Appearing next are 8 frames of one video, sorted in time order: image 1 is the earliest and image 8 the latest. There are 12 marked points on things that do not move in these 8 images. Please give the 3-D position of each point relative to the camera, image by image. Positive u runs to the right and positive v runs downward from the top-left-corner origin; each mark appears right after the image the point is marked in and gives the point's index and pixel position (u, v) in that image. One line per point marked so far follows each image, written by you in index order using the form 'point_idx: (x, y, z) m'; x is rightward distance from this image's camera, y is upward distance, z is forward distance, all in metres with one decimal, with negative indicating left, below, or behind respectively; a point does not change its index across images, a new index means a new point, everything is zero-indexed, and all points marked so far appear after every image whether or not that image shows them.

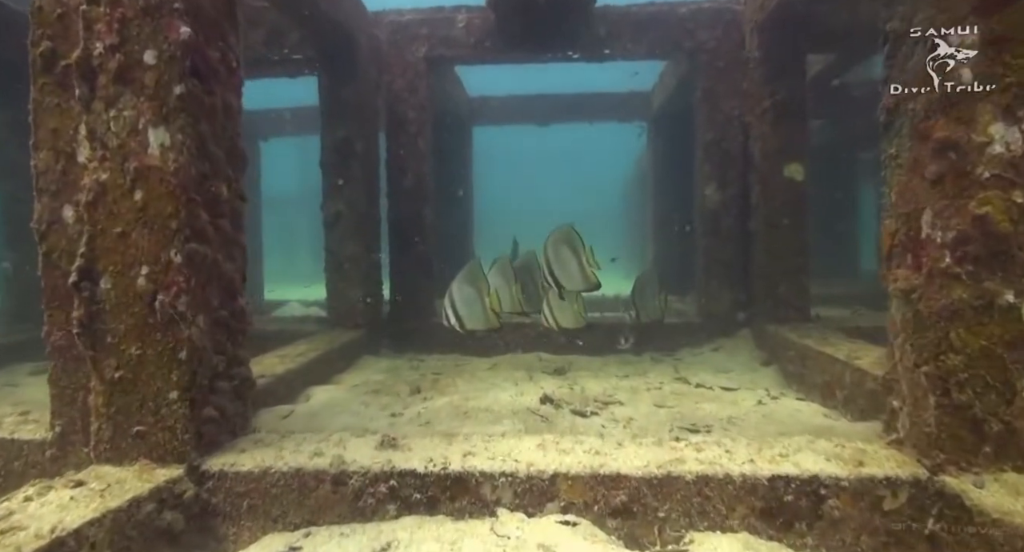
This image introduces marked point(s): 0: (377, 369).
0: (-1.4, -1.0, +6.6) m
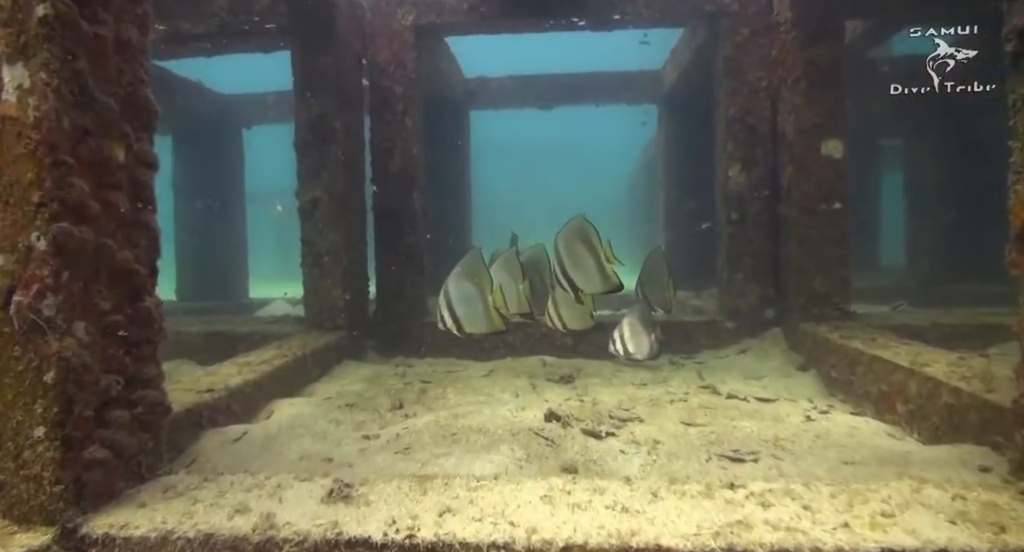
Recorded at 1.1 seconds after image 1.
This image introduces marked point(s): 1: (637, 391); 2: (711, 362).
0: (-1.4, -0.9, +5.7) m
1: (+1.0, -0.9, +5.1) m
2: (+2.0, -0.9, +6.3) m
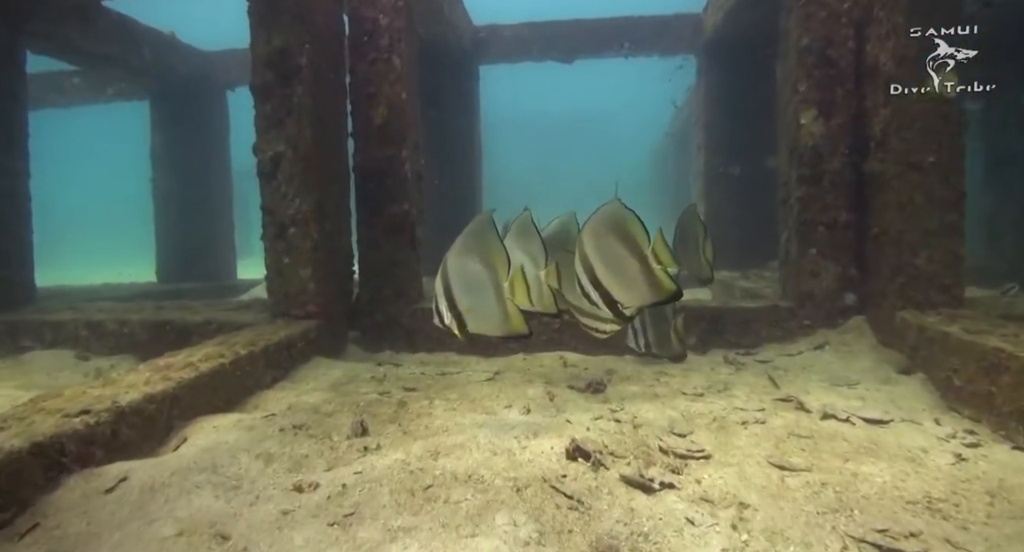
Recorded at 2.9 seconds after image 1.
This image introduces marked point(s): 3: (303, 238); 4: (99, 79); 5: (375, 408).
0: (-1.3, -0.7, +4.4) m
1: (+1.1, -0.8, +3.7) m
2: (+2.1, -0.7, +4.9) m
3: (-1.8, +0.3, +5.3) m
4: (-7.5, +3.5, +11.4) m
5: (-0.8, -0.8, +3.7) m
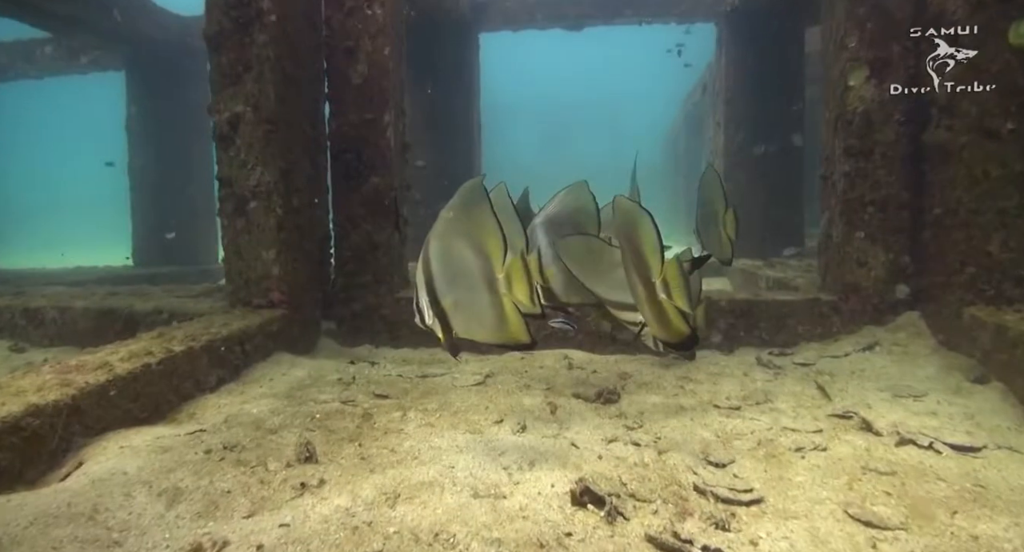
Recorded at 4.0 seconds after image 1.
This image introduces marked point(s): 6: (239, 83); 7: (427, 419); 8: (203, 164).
0: (-1.4, -0.6, +3.7) m
1: (+1.0, -0.7, +3.0) m
2: (+2.0, -0.6, +4.1) m
3: (-1.8, +0.4, +4.5) m
4: (-7.4, +3.8, +10.6) m
5: (-0.9, -0.7, +3.0) m
6: (-1.9, +1.4, +4.5) m
7: (-0.4, -0.7, +3.0) m
8: (-5.2, +1.9, +10.7) m
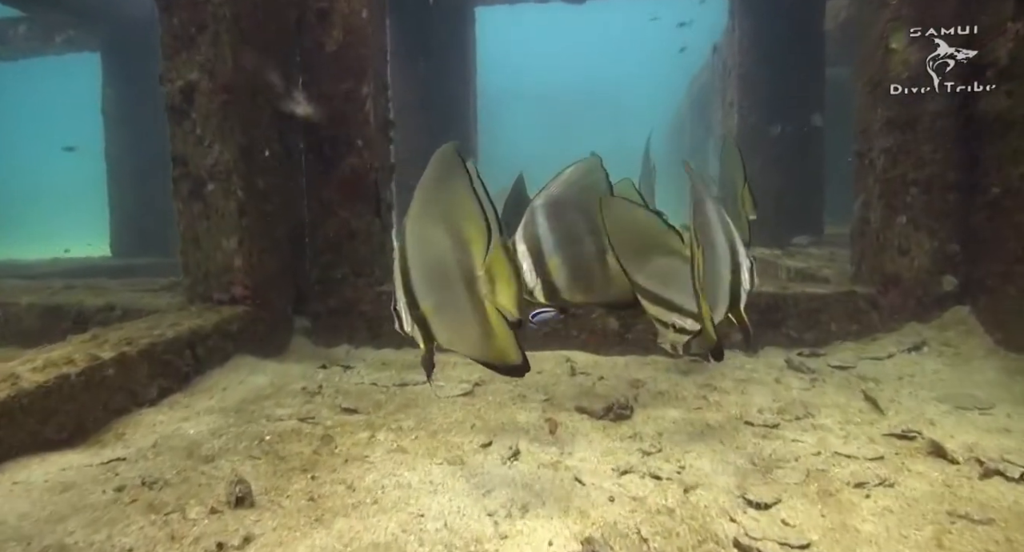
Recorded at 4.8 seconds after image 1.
0: (-1.4, -0.6, +3.2) m
1: (+1.0, -0.7, +2.4) m
2: (+2.0, -0.5, +3.6) m
3: (-1.8, +0.5, +4.0) m
4: (-7.4, +4.0, +10.0) m
5: (-0.9, -0.7, +2.5) m
6: (-2.0, +1.4, +3.9) m
7: (-0.5, -0.7, +2.5) m
8: (-5.3, +2.0, +10.1) m
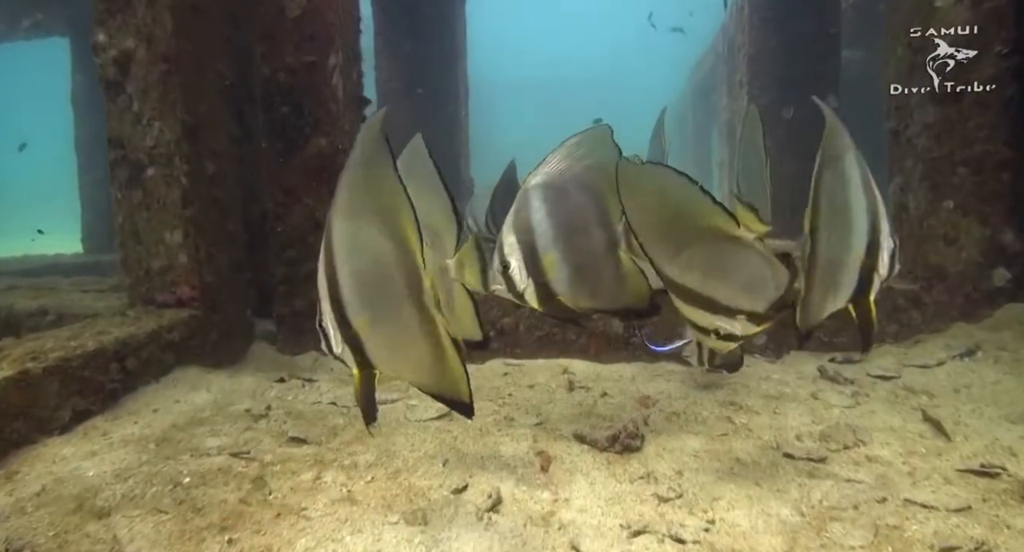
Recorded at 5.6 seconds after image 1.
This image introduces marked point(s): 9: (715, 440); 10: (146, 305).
0: (-1.5, -0.6, +2.6) m
1: (+0.9, -0.7, +1.9) m
2: (+1.9, -0.5, +3.0) m
3: (-1.9, +0.5, +3.4) m
4: (-7.5, +4.0, +9.5) m
5: (-1.0, -0.7, +2.0) m
6: (-2.1, +1.4, +3.4) m
7: (-0.5, -0.7, +2.0) m
8: (-5.3, +2.1, +9.6) m
9: (+0.7, -0.6, +2.3) m
10: (-2.1, -0.2, +3.5) m
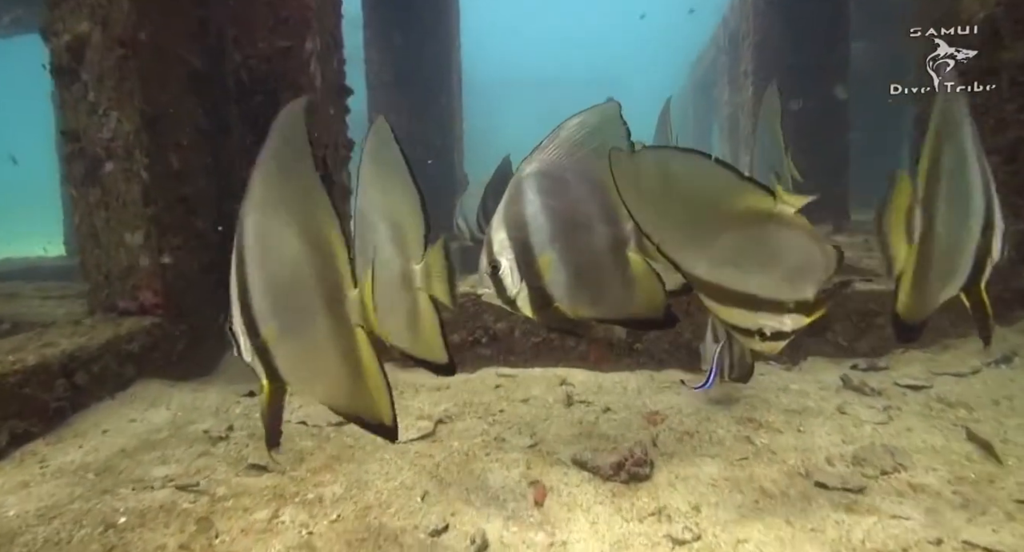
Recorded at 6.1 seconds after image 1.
0: (-1.5, -0.6, +2.3) m
1: (+0.9, -0.7, +1.6) m
2: (+1.9, -0.5, +2.8) m
3: (-1.9, +0.5, +3.1) m
4: (-7.6, +3.9, +9.2) m
5: (-1.0, -0.7, +1.7) m
6: (-2.1, +1.4, +3.1) m
7: (-0.5, -0.7, +1.7) m
8: (-5.4, +2.0, +9.3) m
9: (+0.7, -0.6, +2.0) m
10: (-2.1, -0.2, +3.2) m
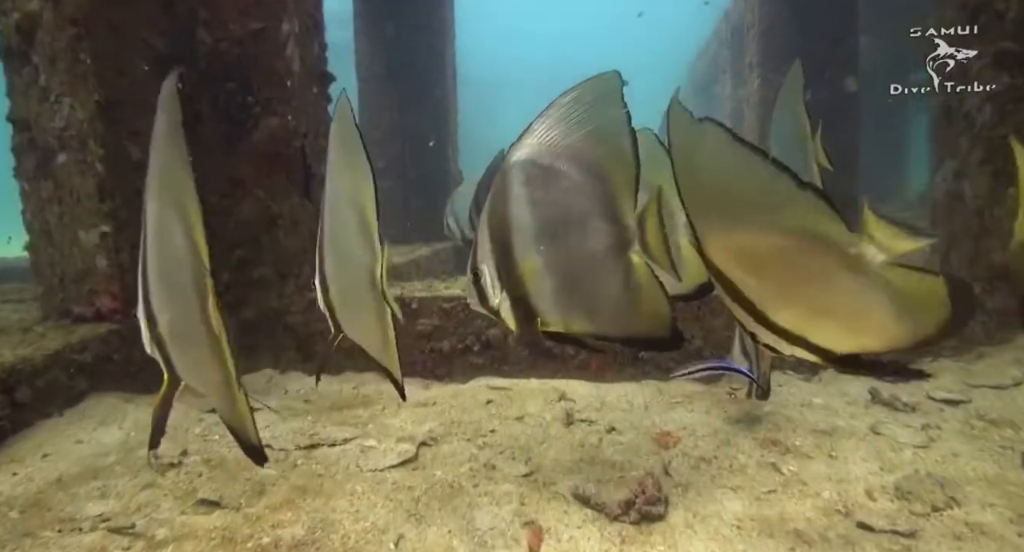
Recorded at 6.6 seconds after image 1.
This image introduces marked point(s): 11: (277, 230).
0: (-1.5, -0.6, +2.1) m
1: (+0.9, -0.7, +1.4) m
2: (+1.9, -0.5, +2.5) m
3: (-1.9, +0.5, +2.8) m
4: (-7.6, +3.9, +8.8) m
5: (-1.0, -0.7, +1.4) m
6: (-2.1, +1.4, +2.8) m
7: (-0.6, -0.7, +1.4) m
8: (-5.4, +2.0, +9.0) m
9: (+0.7, -0.6, +1.7) m
10: (-2.1, -0.2, +3.0) m
11: (-1.2, +0.2, +3.3) m
